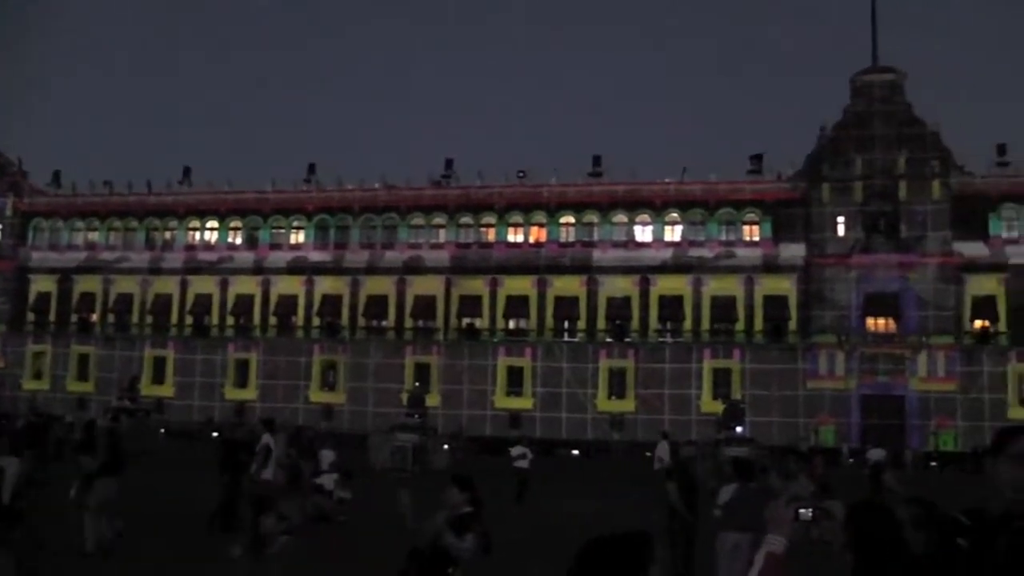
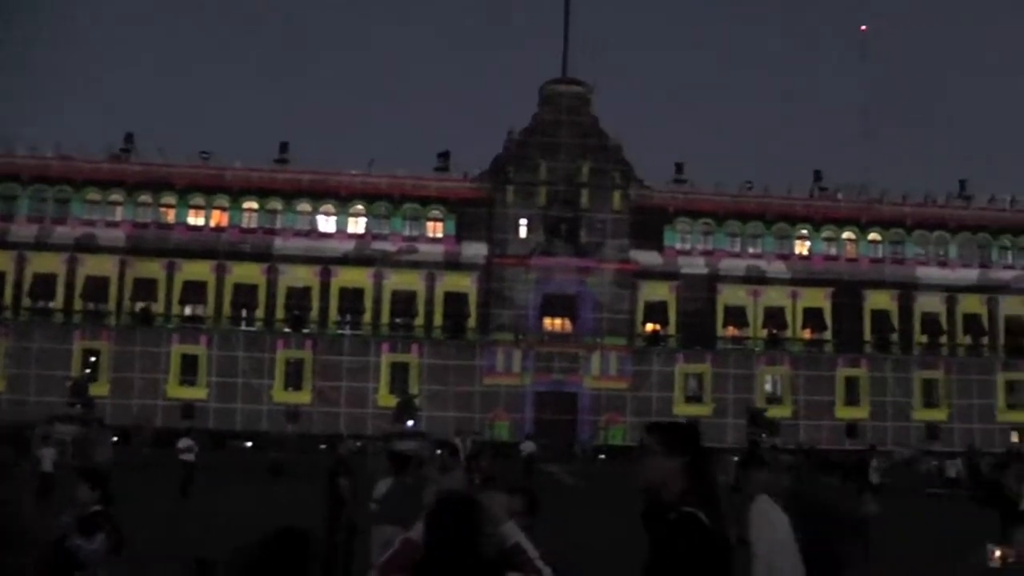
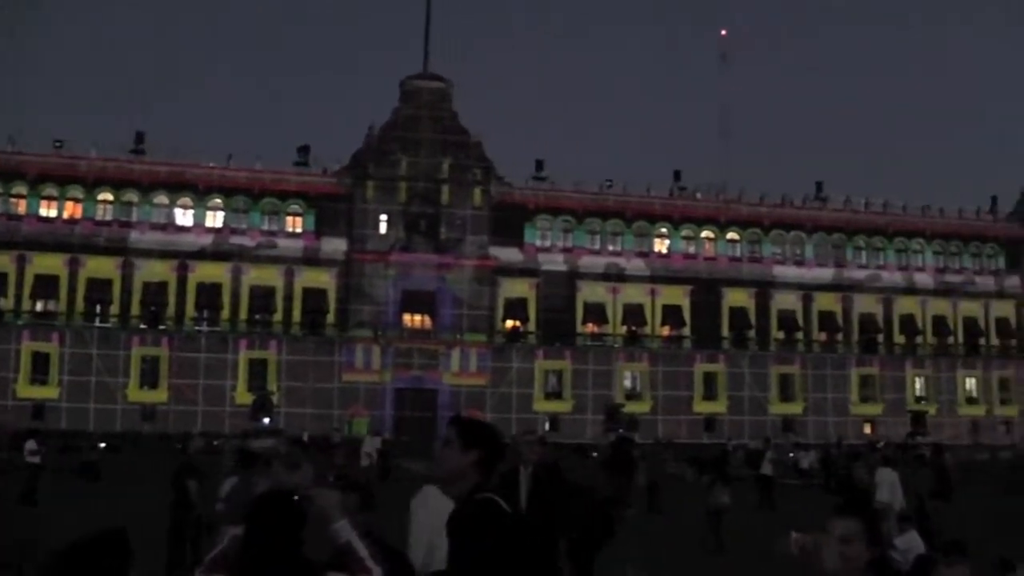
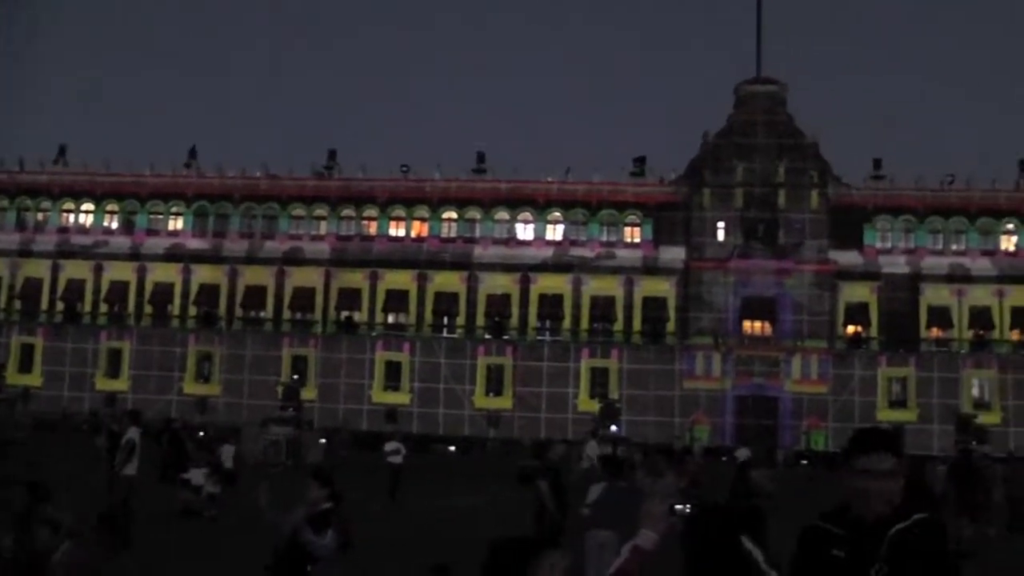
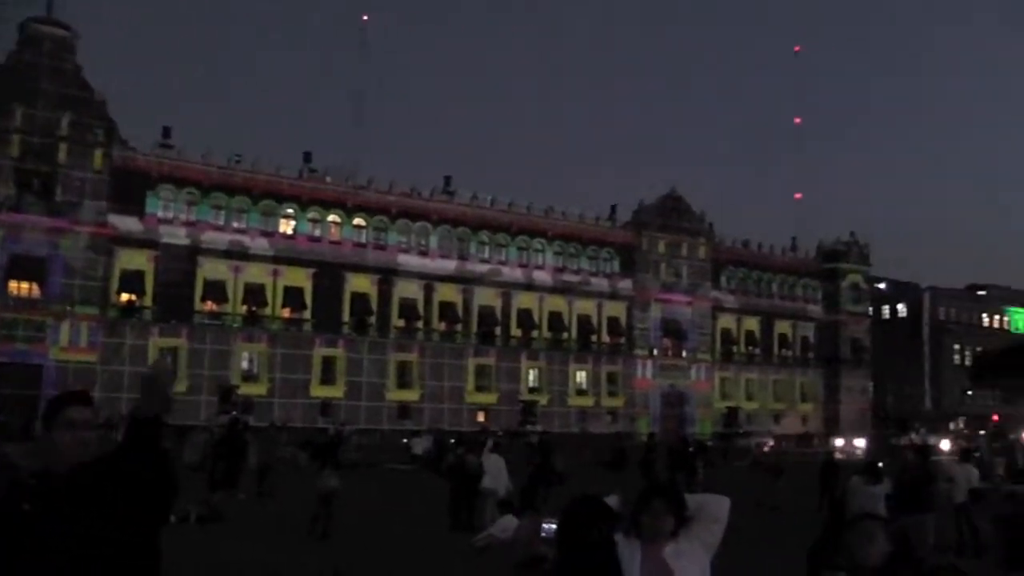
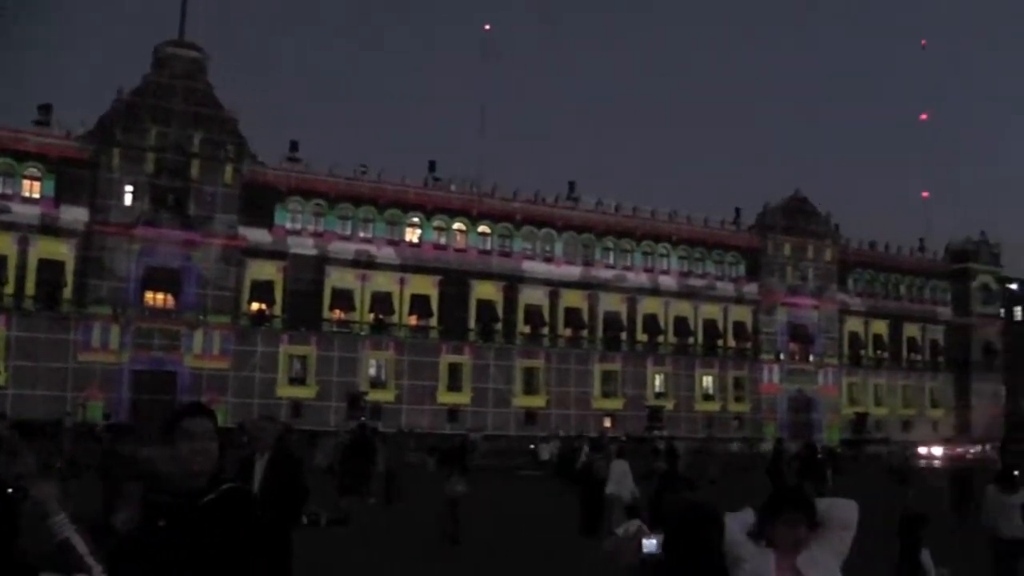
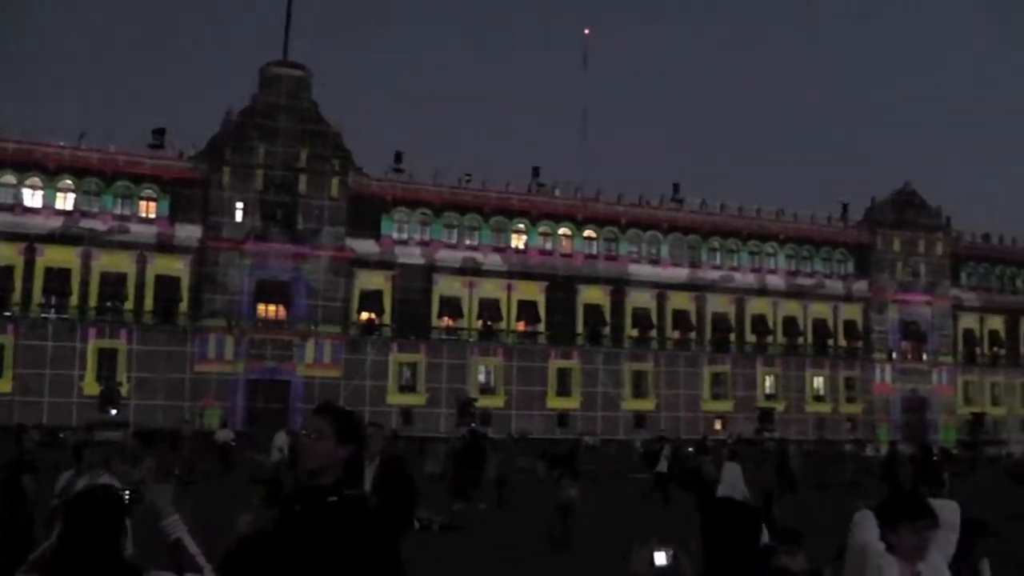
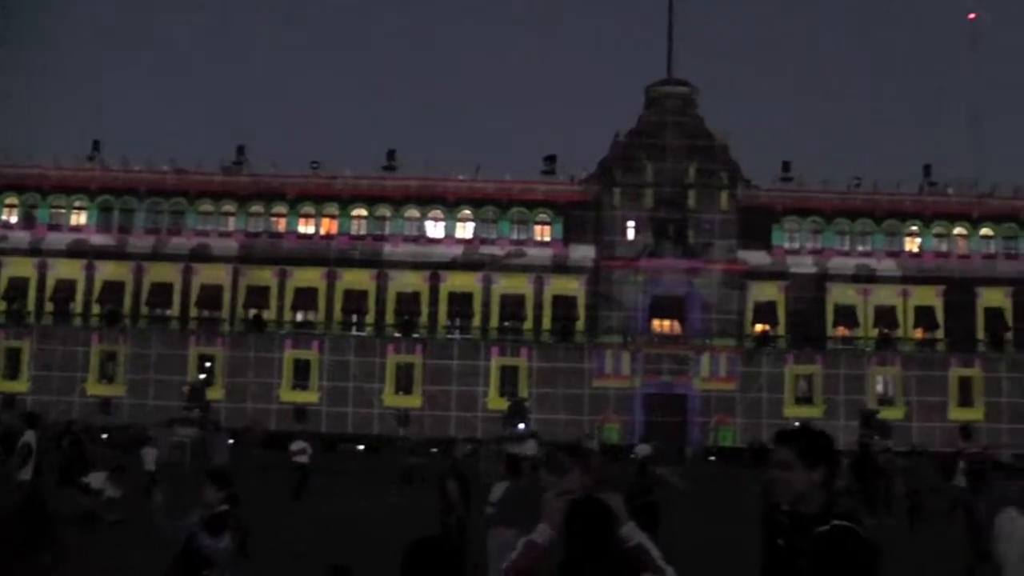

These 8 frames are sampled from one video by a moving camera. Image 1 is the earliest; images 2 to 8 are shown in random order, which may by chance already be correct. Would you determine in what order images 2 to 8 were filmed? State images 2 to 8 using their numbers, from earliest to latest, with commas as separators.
4, 8, 2, 3, 7, 6, 5
